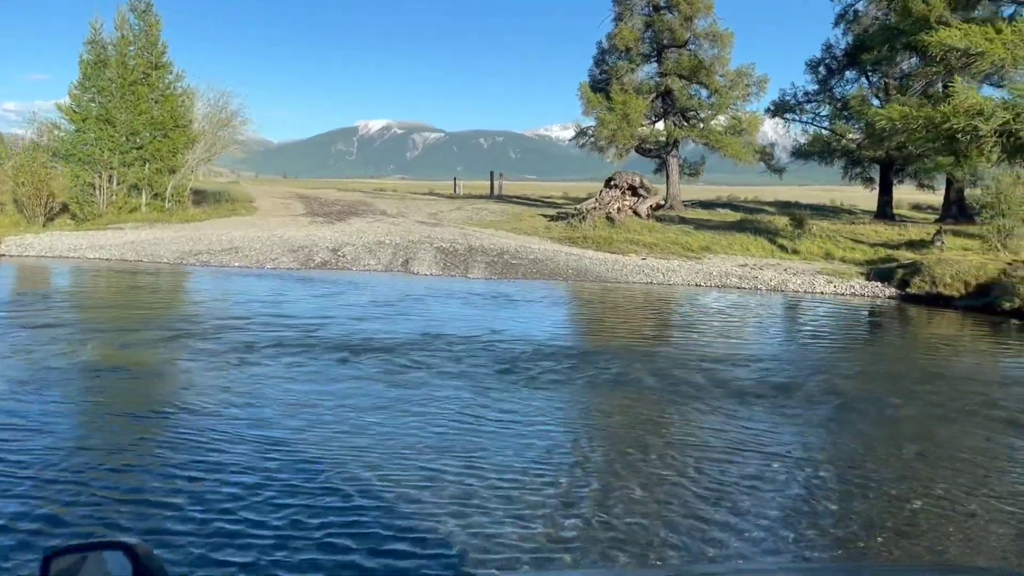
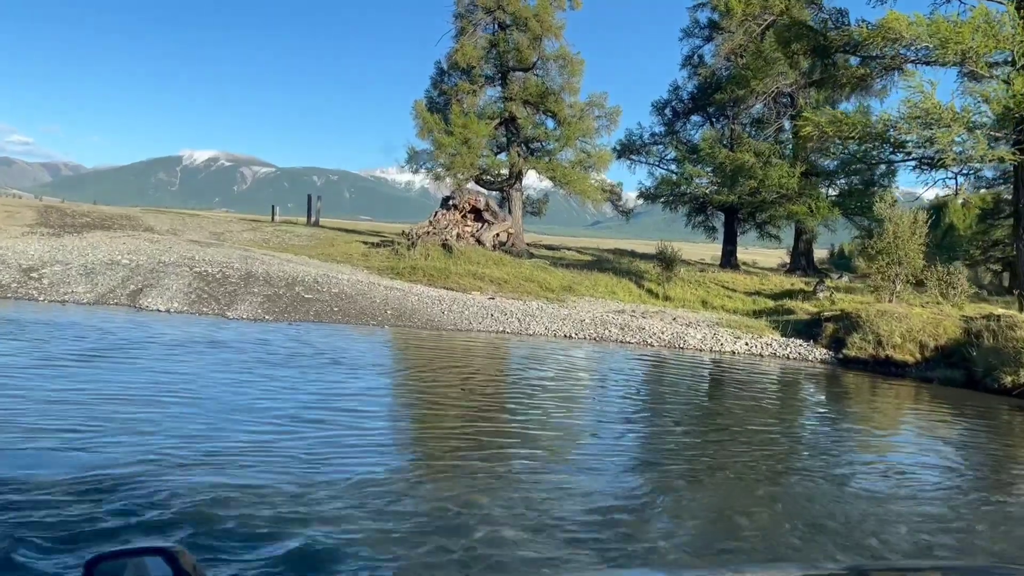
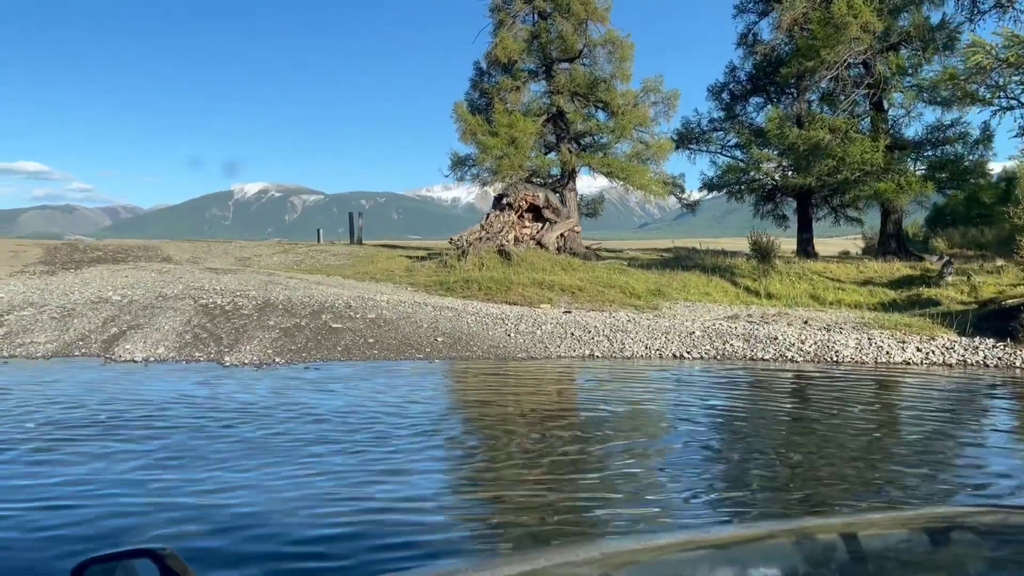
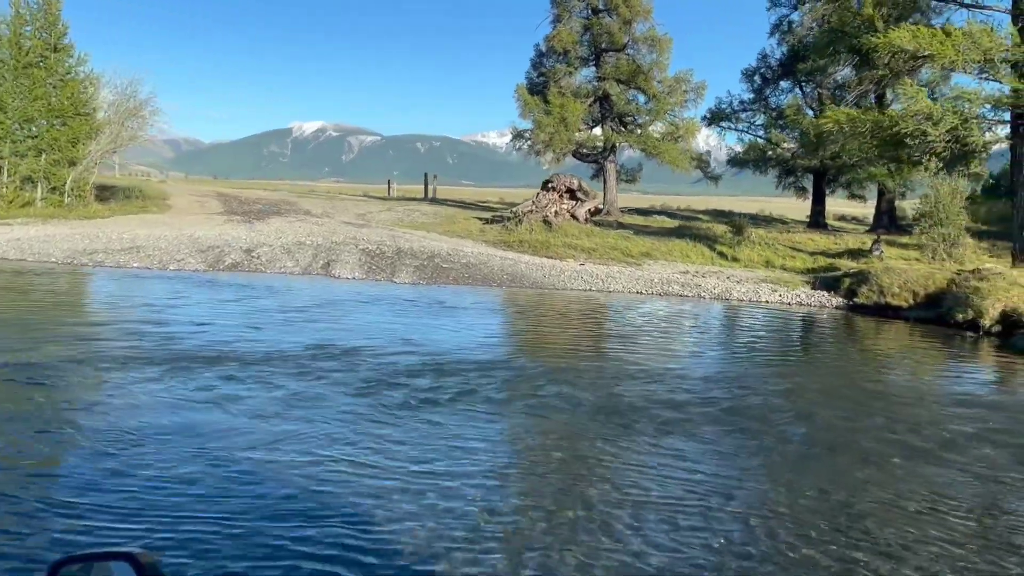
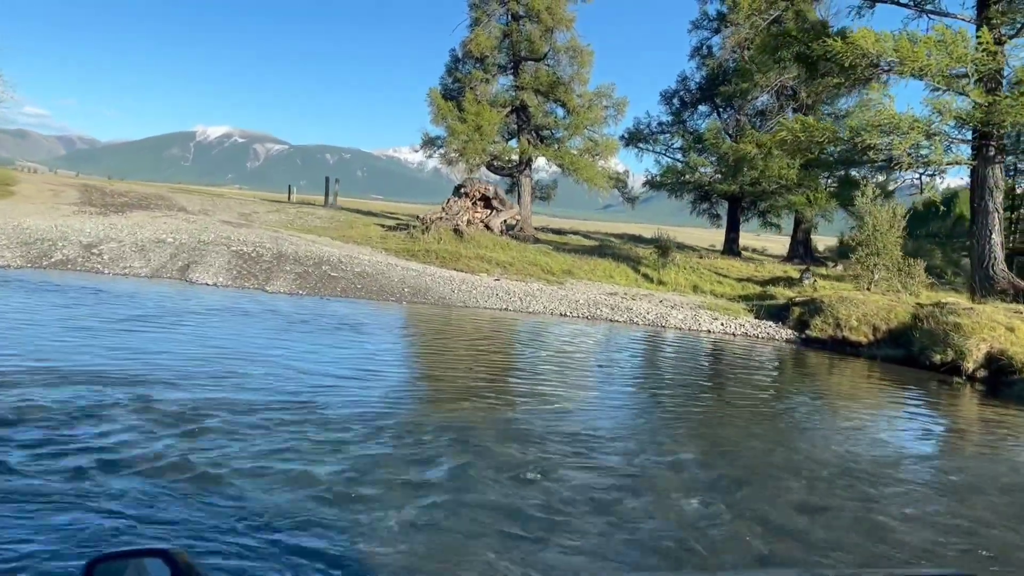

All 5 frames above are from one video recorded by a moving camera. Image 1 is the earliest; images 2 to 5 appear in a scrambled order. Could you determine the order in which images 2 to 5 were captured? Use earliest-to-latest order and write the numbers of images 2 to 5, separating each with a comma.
4, 5, 2, 3
